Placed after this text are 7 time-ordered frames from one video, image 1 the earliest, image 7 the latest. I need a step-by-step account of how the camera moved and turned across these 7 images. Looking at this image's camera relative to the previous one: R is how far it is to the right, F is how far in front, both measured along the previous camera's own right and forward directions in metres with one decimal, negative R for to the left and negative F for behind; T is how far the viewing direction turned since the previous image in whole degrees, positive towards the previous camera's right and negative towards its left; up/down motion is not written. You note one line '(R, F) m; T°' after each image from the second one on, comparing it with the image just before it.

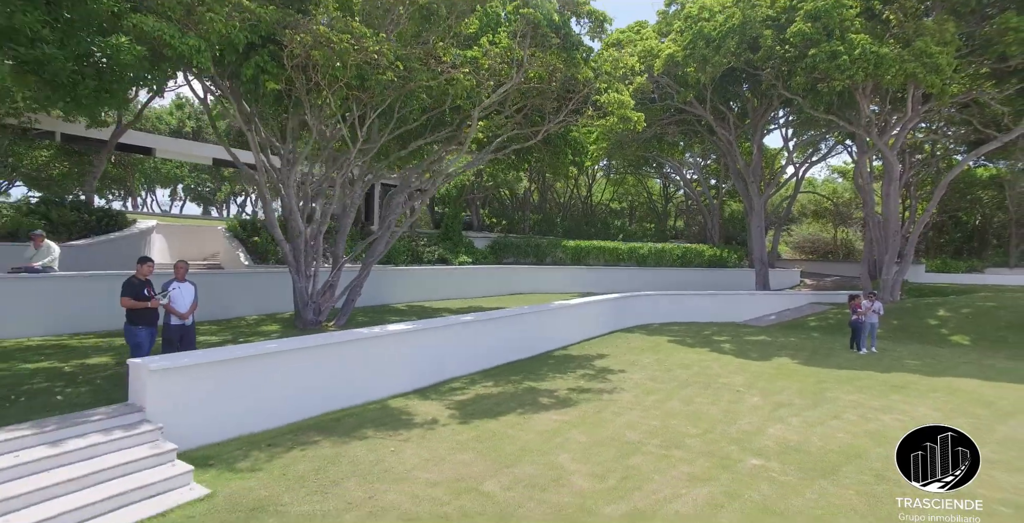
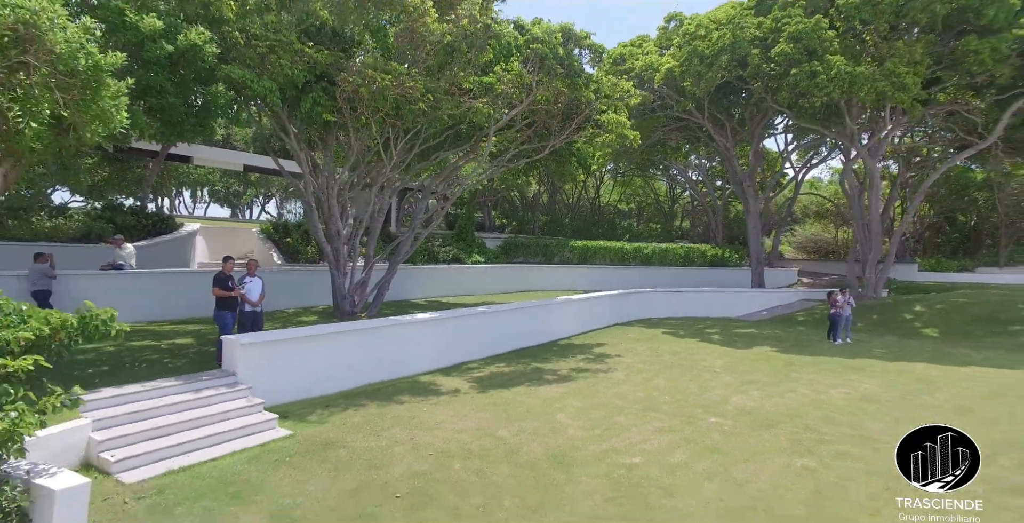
(0.0, -1.5) m; -1°
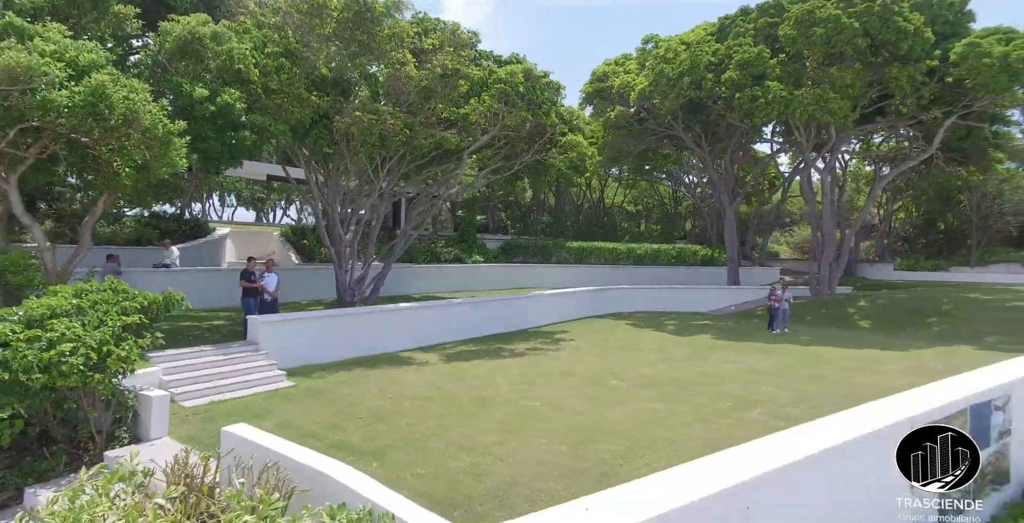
(+1.2, -2.4) m; -2°
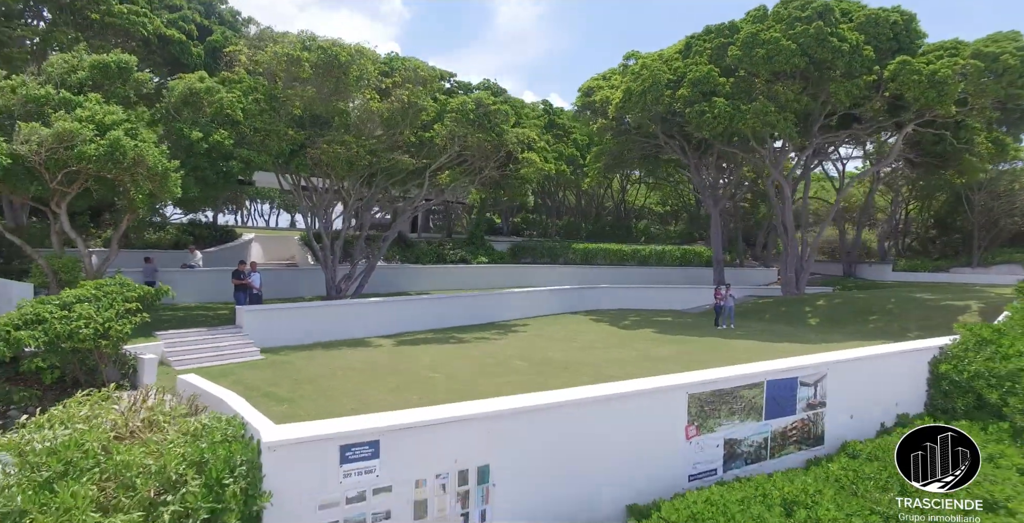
(+2.7, -2.2) m; -5°
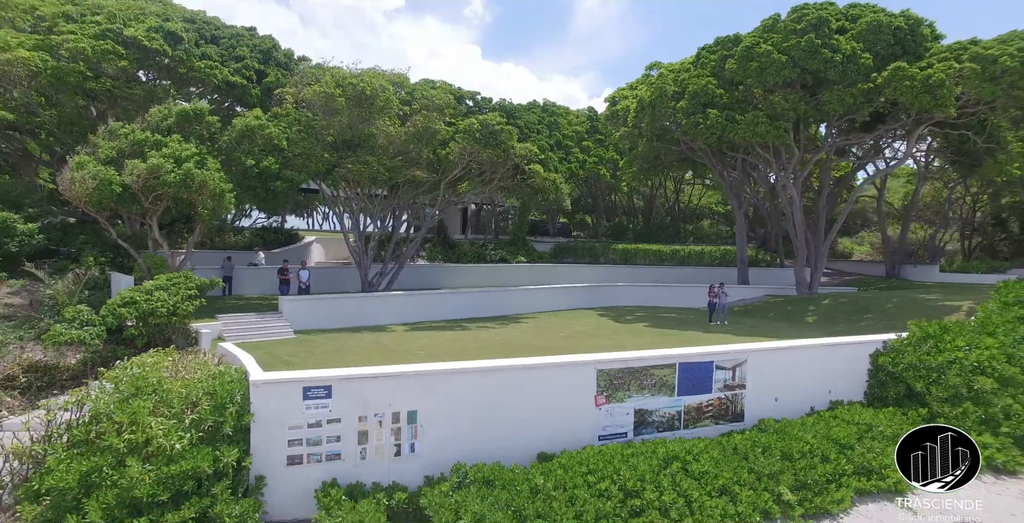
(+2.5, -2.2) m; -8°
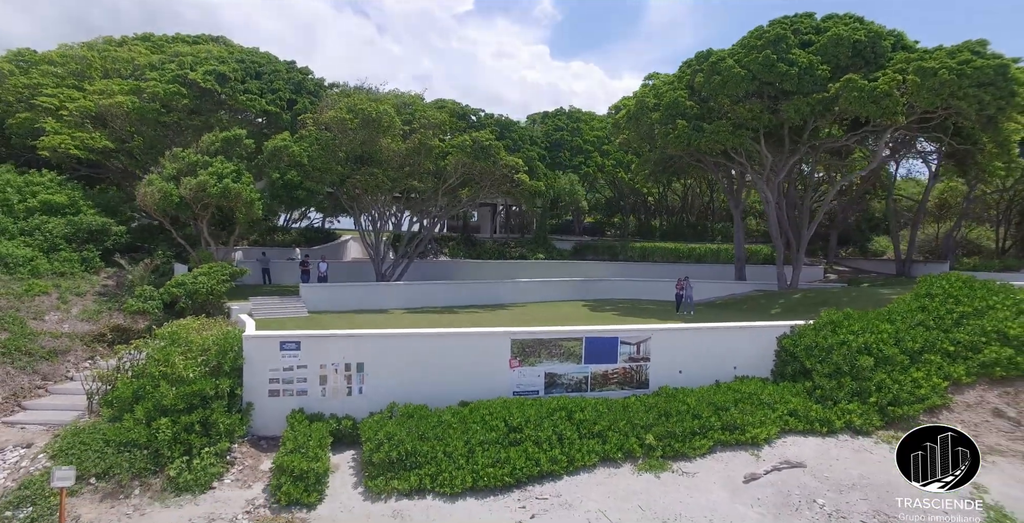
(+3.2, -2.8) m; -7°
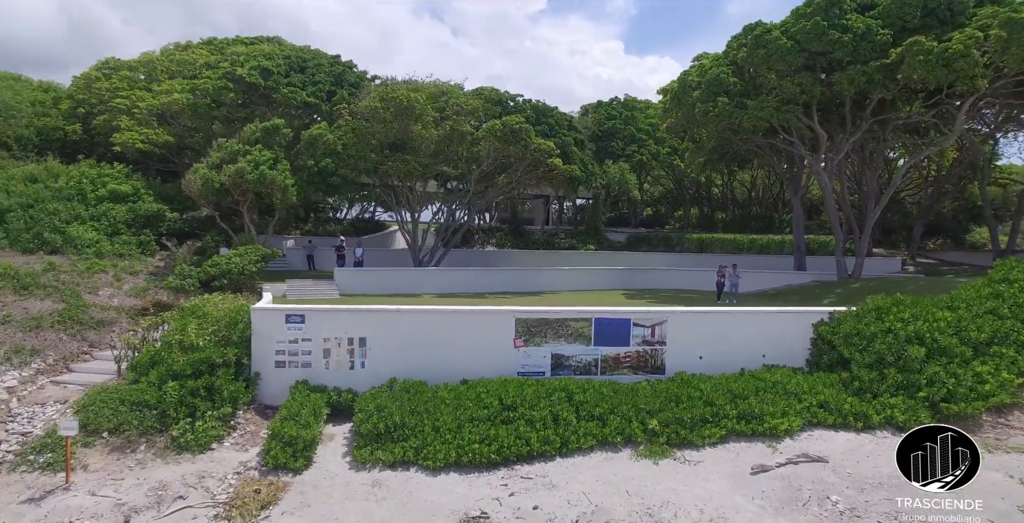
(+1.6, +0.4) m; -8°
